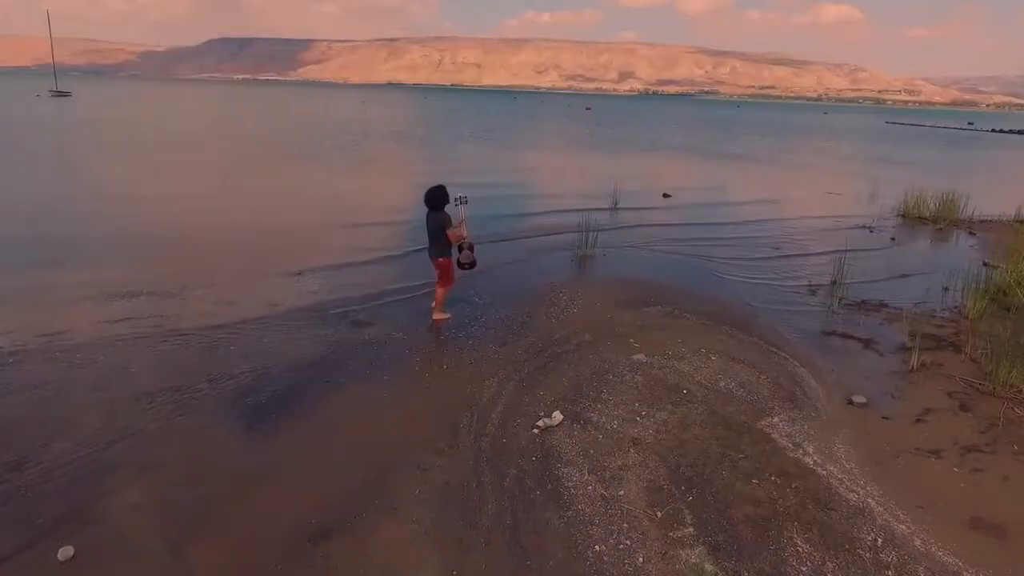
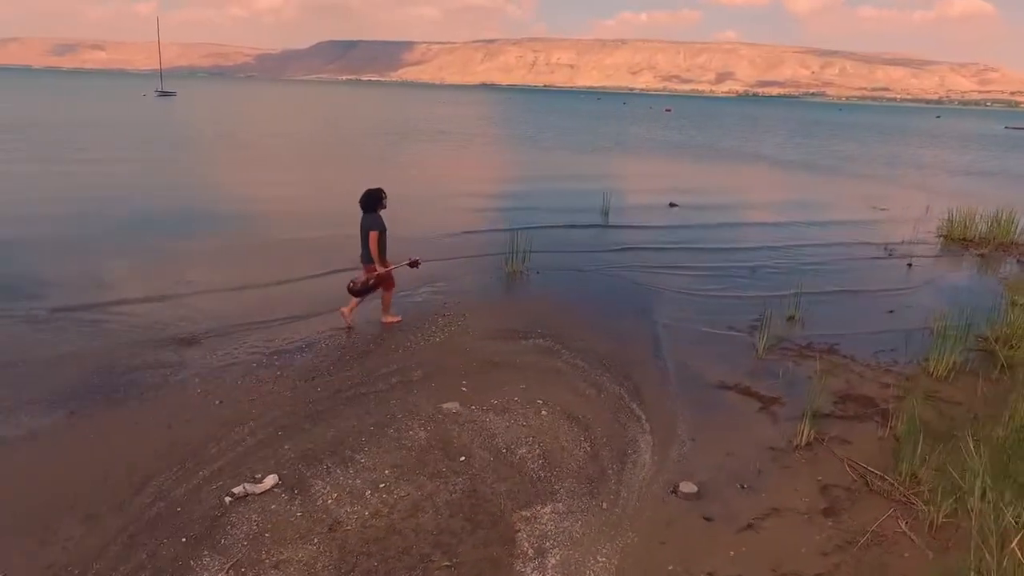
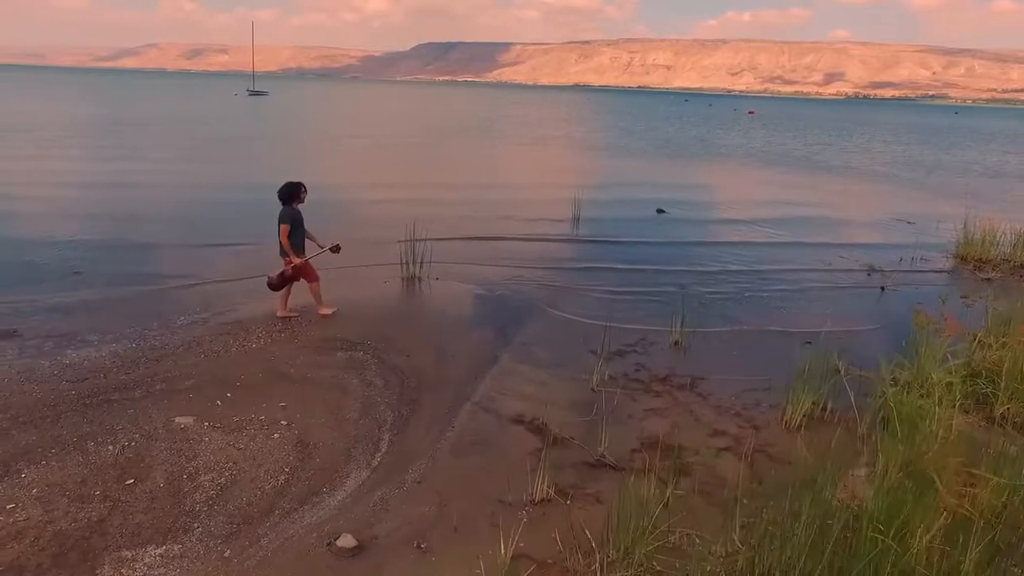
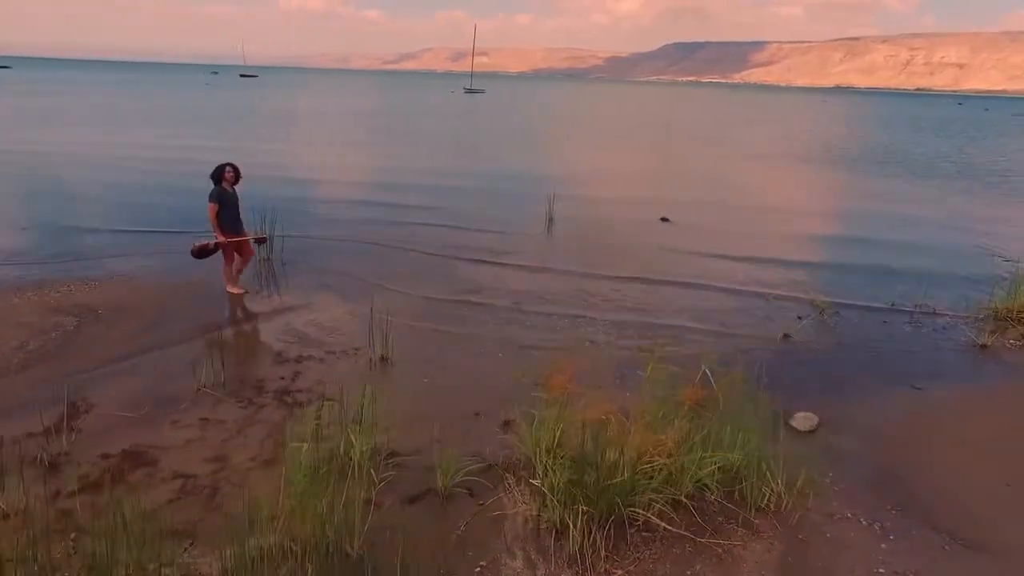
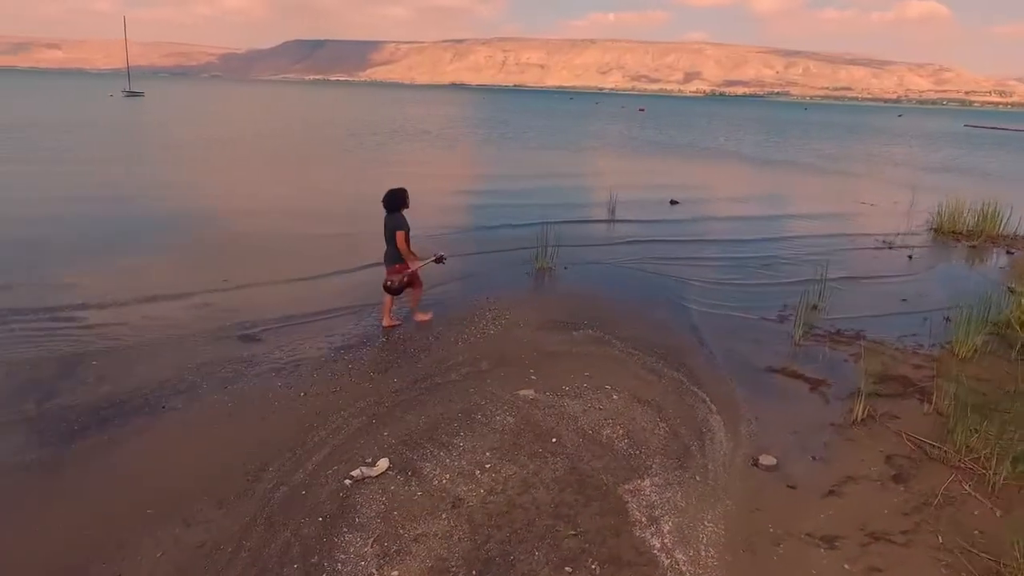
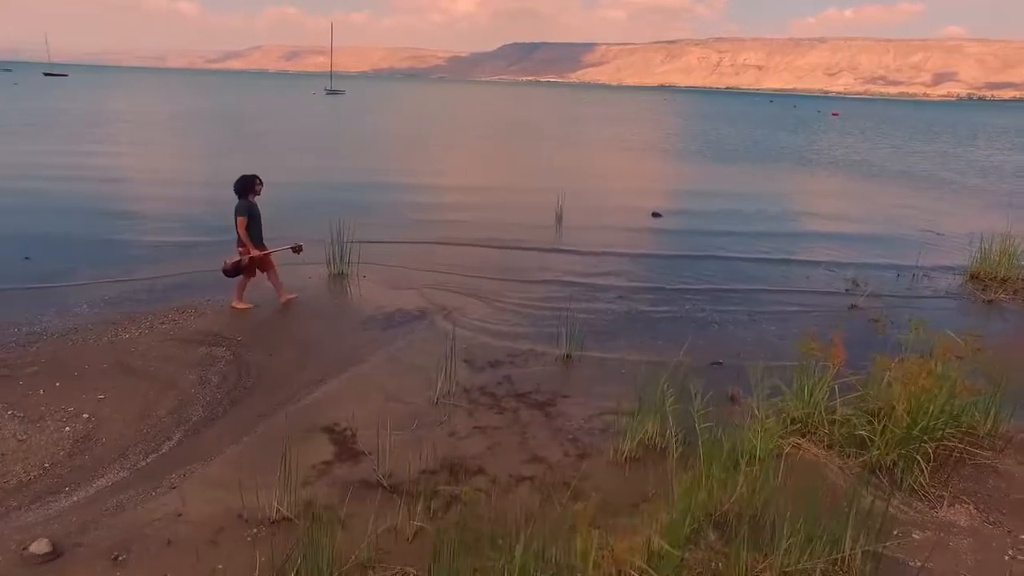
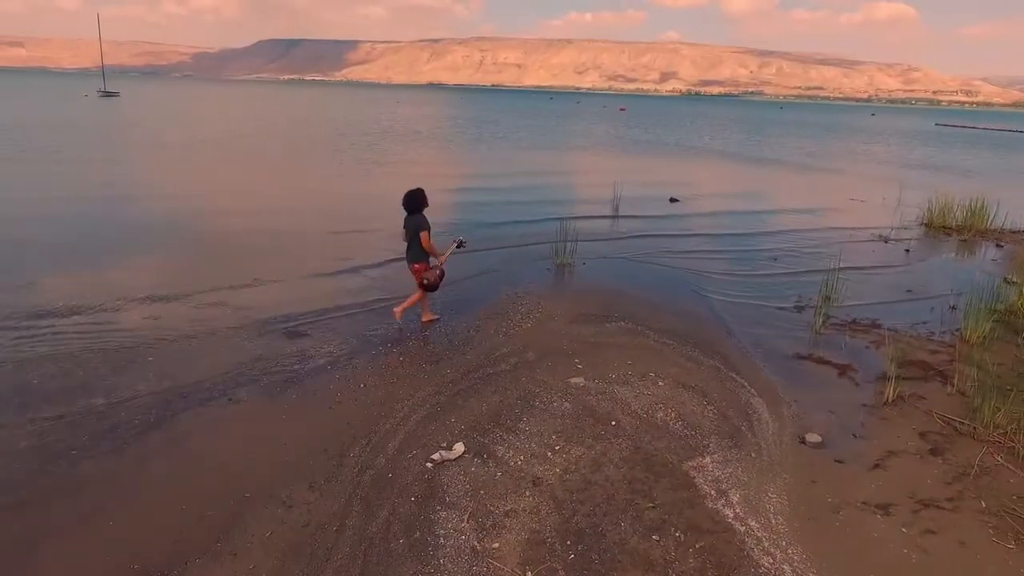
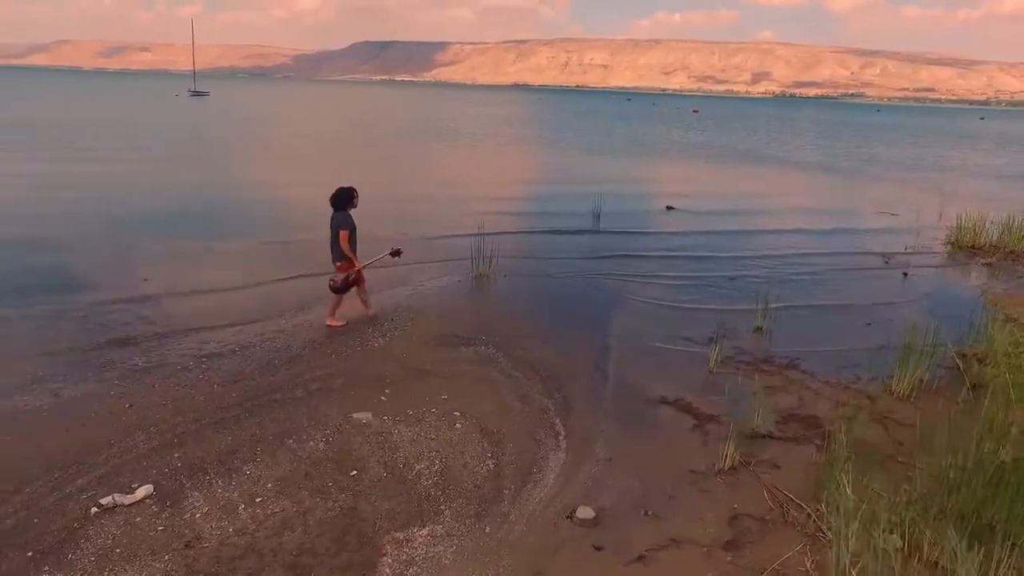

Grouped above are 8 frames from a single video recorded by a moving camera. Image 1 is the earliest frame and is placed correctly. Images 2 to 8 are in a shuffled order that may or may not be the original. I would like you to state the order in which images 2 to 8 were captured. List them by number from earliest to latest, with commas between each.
7, 5, 2, 8, 3, 6, 4
